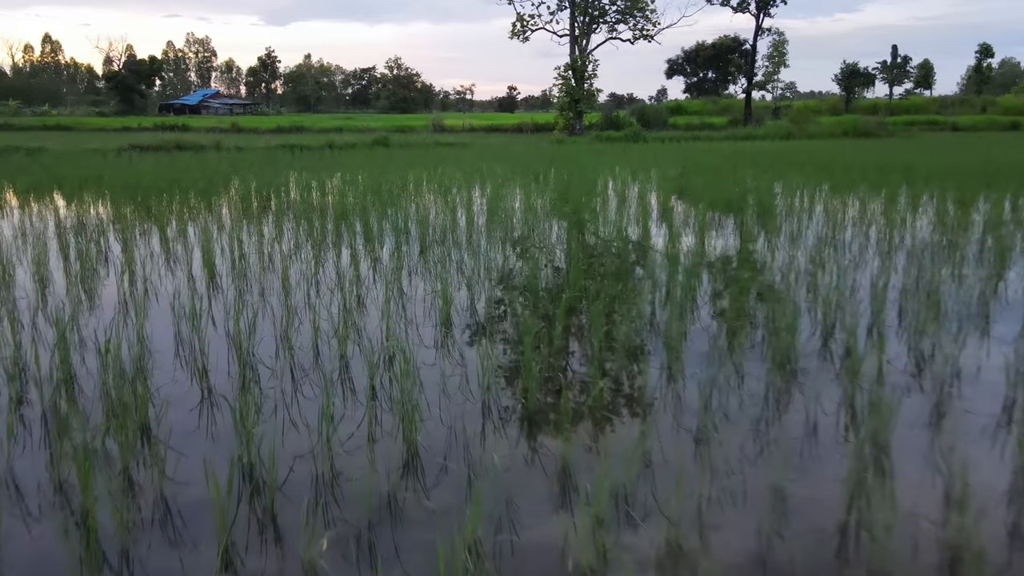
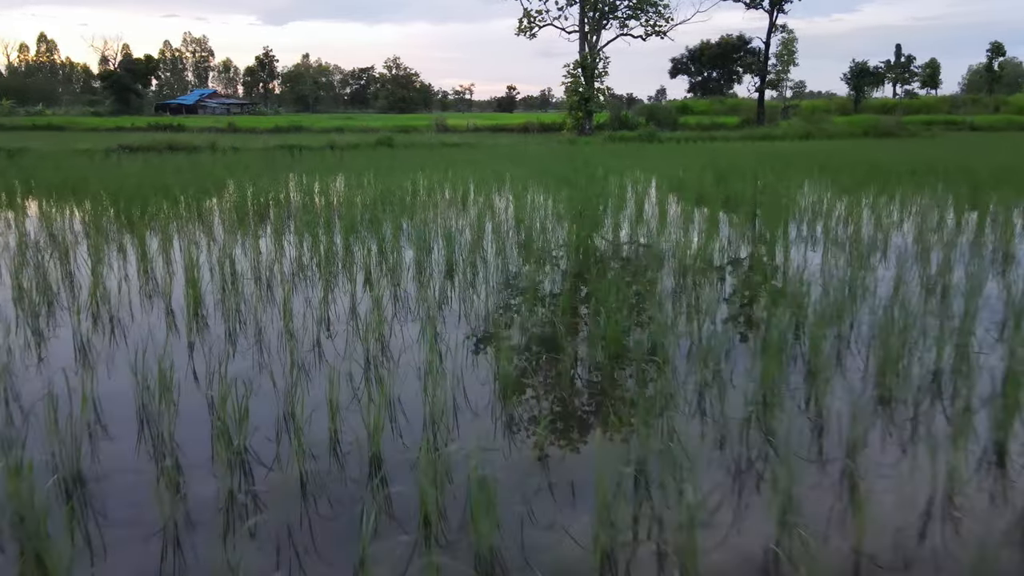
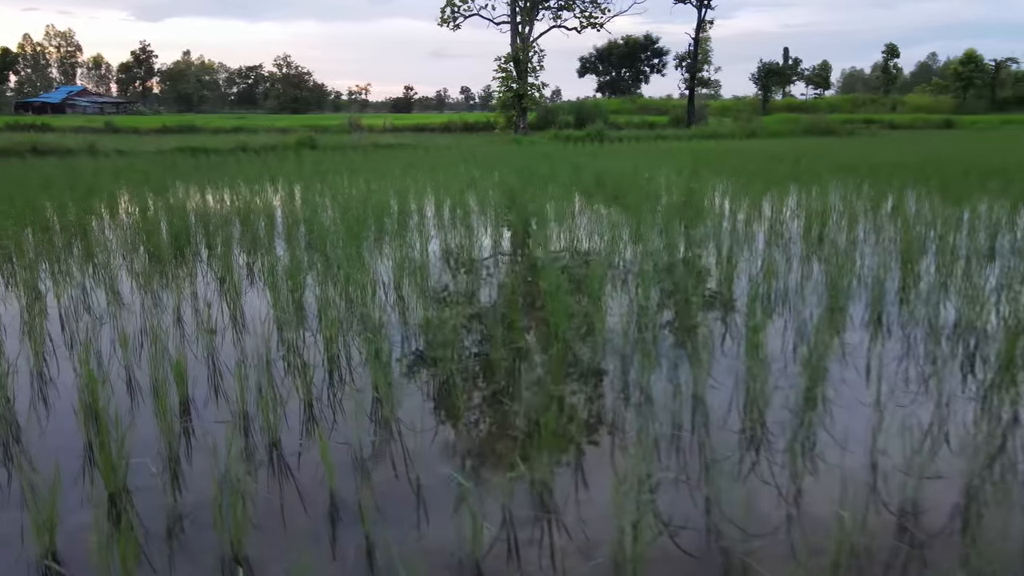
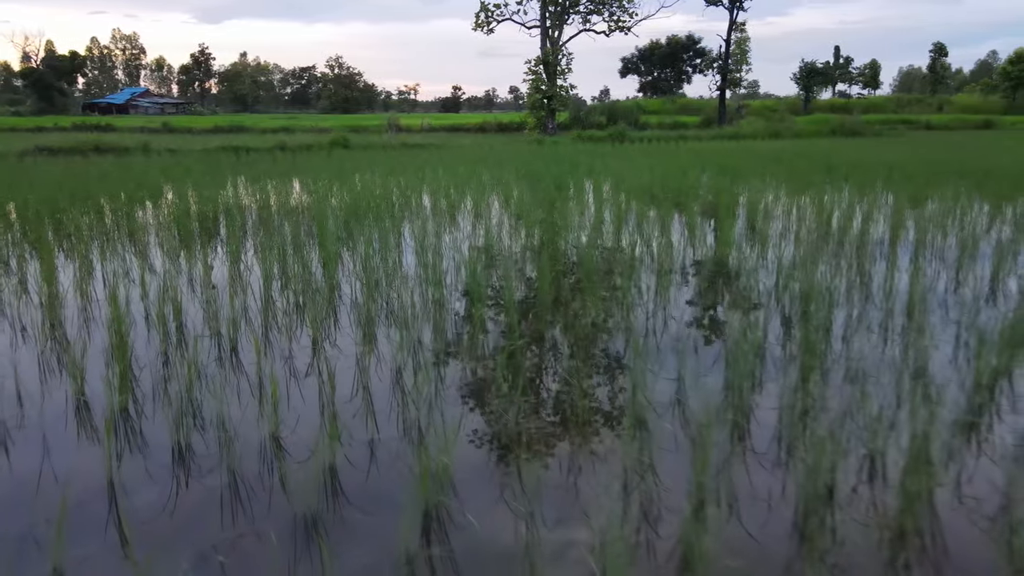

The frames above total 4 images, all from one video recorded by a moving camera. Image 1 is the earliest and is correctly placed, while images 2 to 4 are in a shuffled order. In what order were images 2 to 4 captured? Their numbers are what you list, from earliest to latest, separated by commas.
2, 4, 3
